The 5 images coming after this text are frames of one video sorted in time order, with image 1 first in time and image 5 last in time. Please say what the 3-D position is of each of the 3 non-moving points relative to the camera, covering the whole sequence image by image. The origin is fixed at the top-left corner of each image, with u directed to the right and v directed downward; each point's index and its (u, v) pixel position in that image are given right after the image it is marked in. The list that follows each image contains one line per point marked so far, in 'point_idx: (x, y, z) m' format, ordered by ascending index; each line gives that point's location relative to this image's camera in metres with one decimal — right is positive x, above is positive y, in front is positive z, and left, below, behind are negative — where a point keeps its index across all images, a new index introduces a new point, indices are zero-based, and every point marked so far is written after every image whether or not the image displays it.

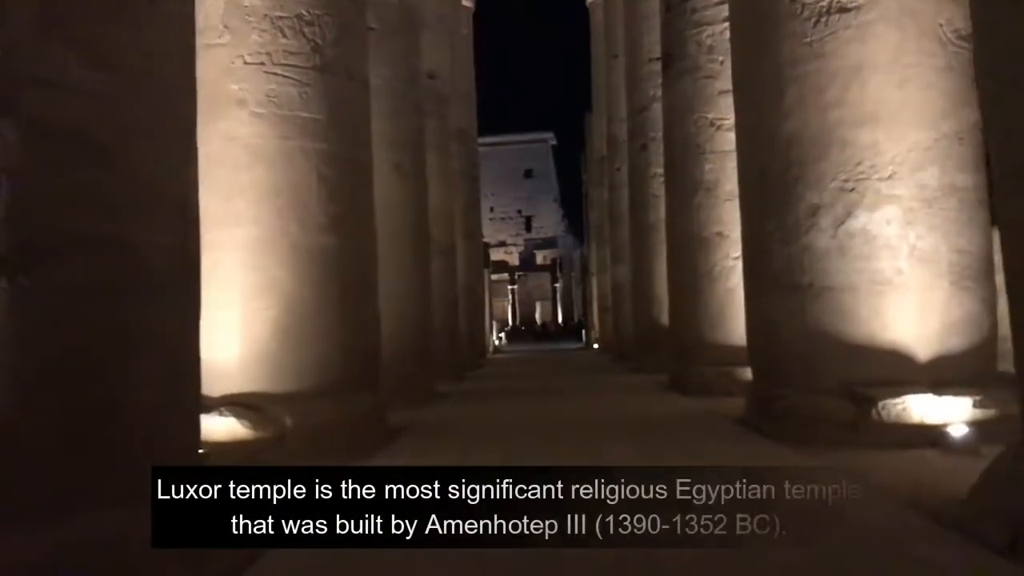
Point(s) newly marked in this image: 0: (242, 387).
0: (-1.6, -0.6, +6.1) m
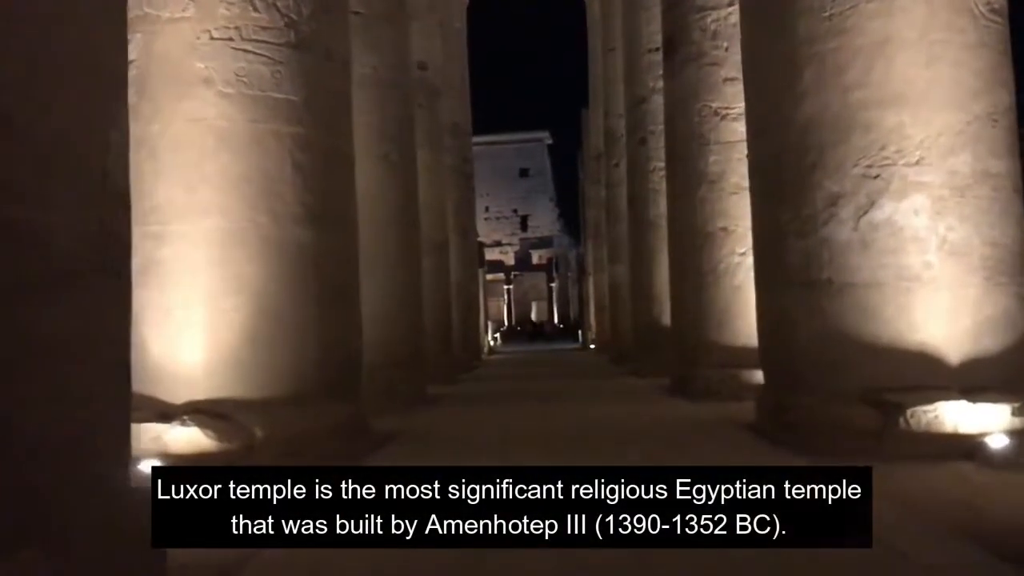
0: (-1.7, -0.6, +5.6) m
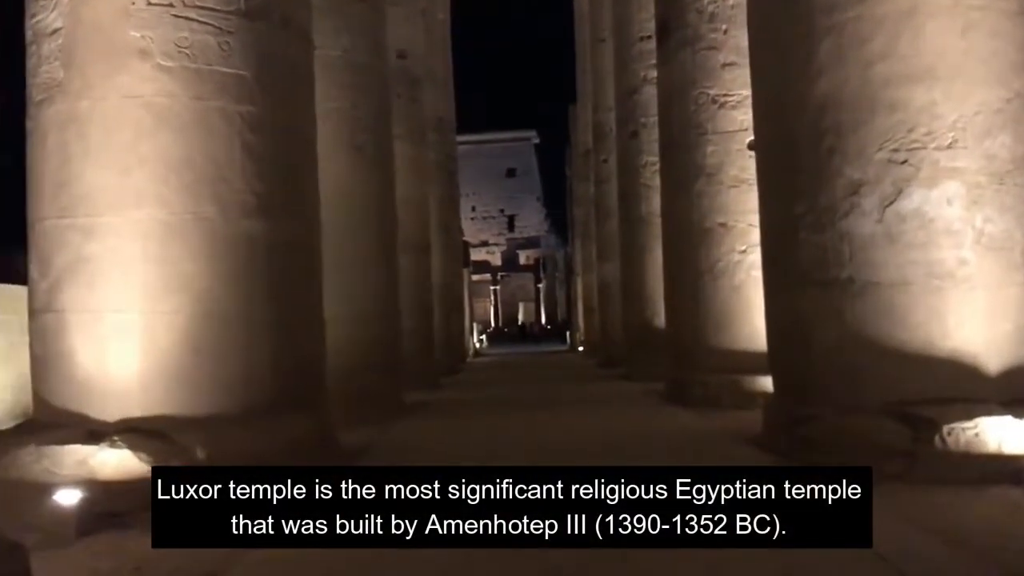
0: (-1.7, -0.6, +4.9) m
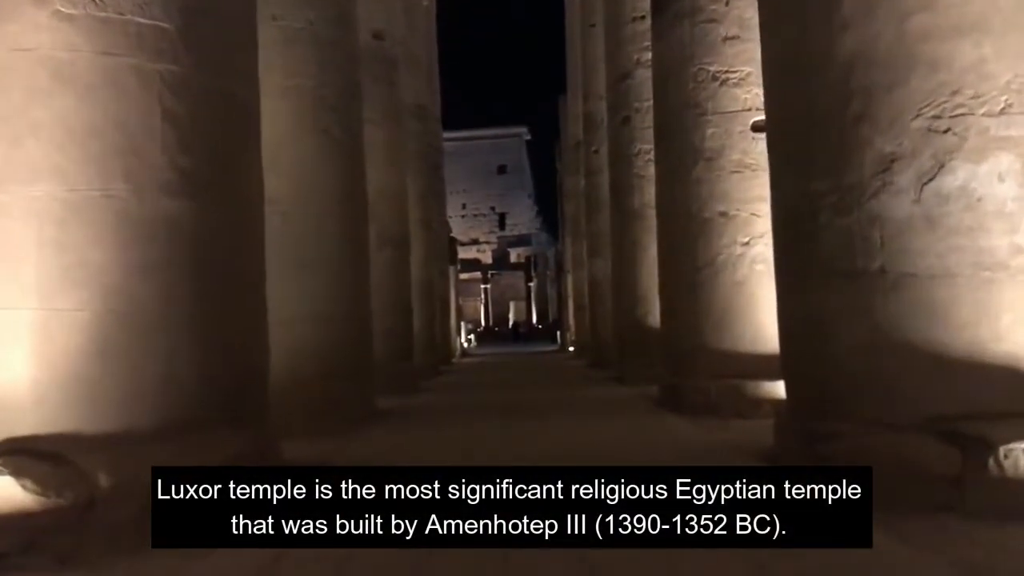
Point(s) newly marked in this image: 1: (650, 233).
0: (-1.9, -0.5, +4.0) m
1: (+1.6, +0.7, +12.1) m
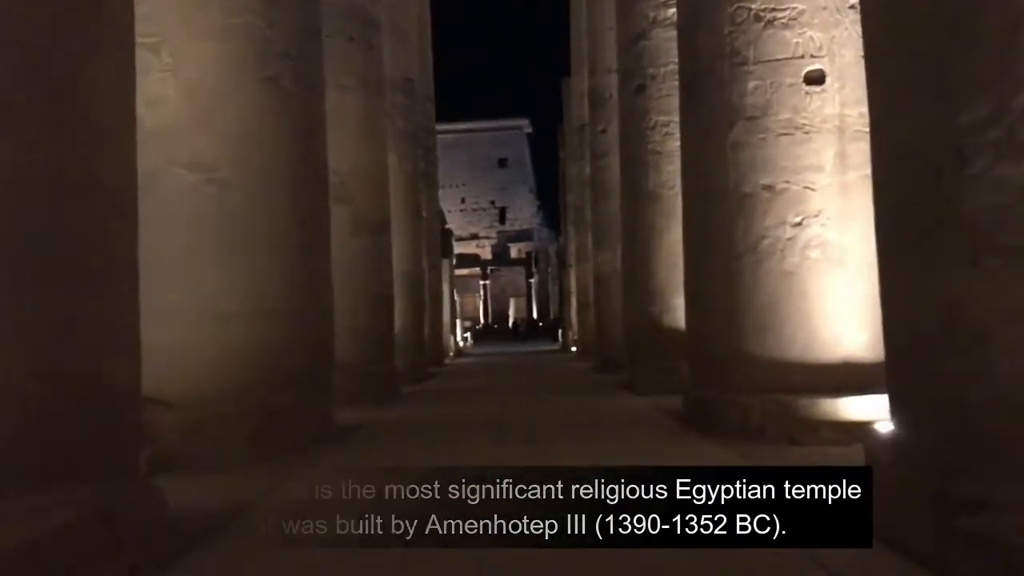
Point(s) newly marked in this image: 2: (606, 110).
0: (-1.9, -0.5, +2.4) m
1: (+1.6, +0.7, +10.5) m
2: (+1.3, +2.5, +14.4) m
